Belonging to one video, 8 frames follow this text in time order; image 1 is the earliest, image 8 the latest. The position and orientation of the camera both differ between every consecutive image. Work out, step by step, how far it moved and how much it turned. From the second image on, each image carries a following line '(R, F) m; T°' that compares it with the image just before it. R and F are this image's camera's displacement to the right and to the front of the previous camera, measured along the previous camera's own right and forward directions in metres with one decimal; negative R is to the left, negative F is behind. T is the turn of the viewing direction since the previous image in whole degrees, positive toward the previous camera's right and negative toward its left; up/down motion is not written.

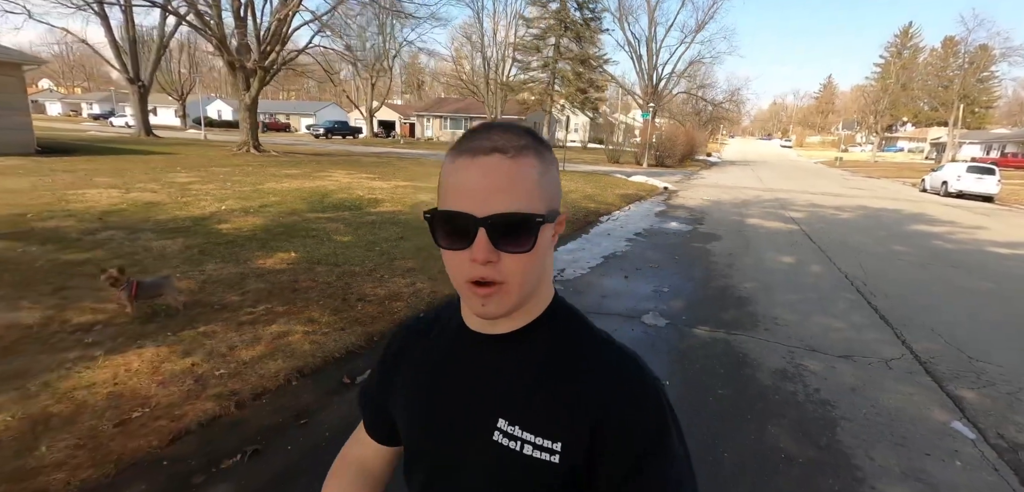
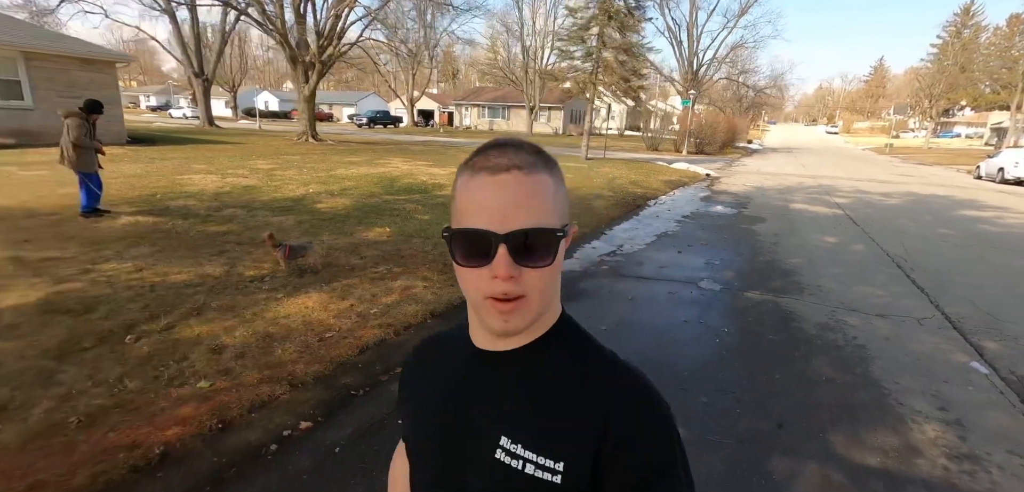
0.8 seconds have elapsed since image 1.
(-0.5, -0.8) m; -4°
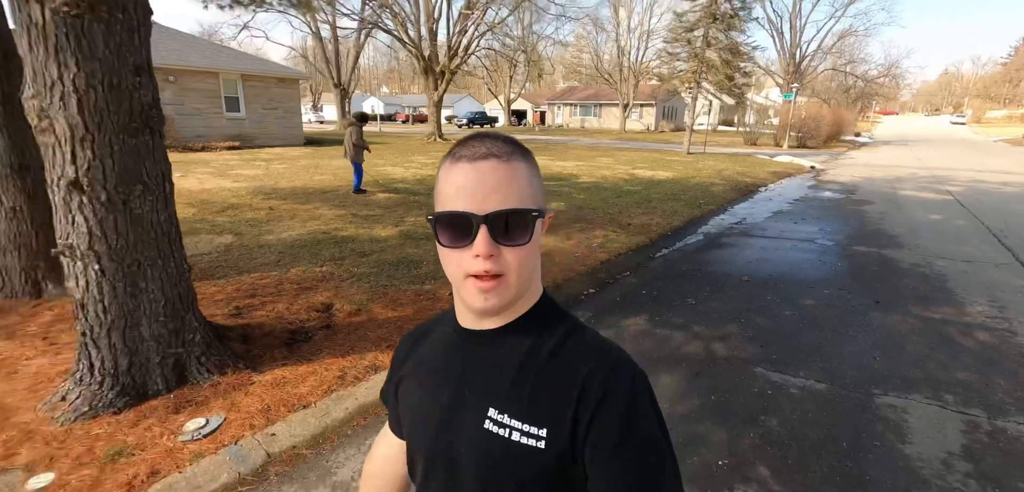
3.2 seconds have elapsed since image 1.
(-1.2, -2.4) m; -9°
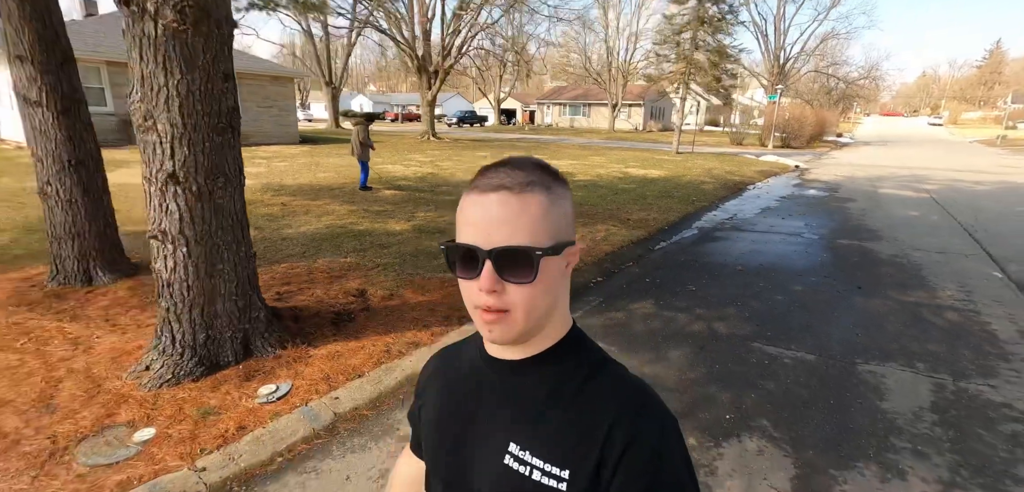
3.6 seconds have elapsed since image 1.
(-0.3, -0.4) m; +1°
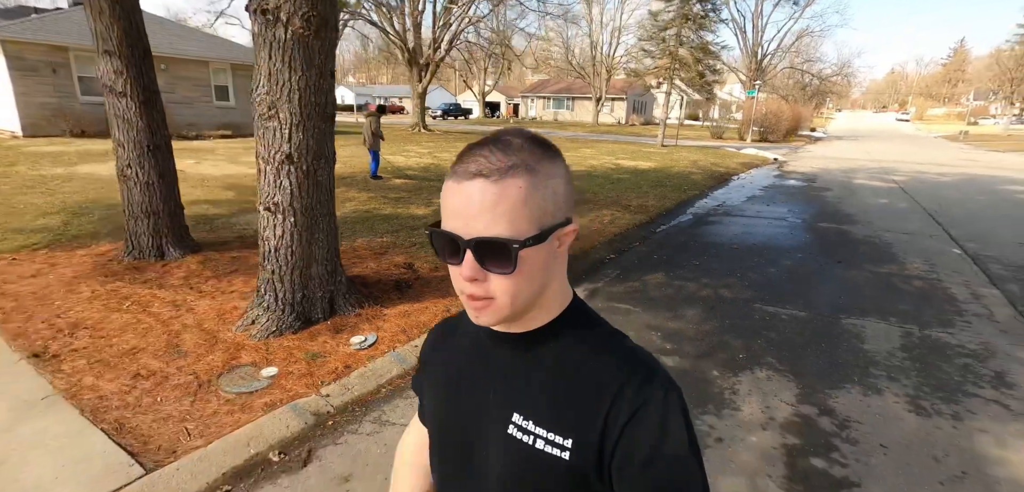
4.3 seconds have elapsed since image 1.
(-0.5, -0.6) m; +2°
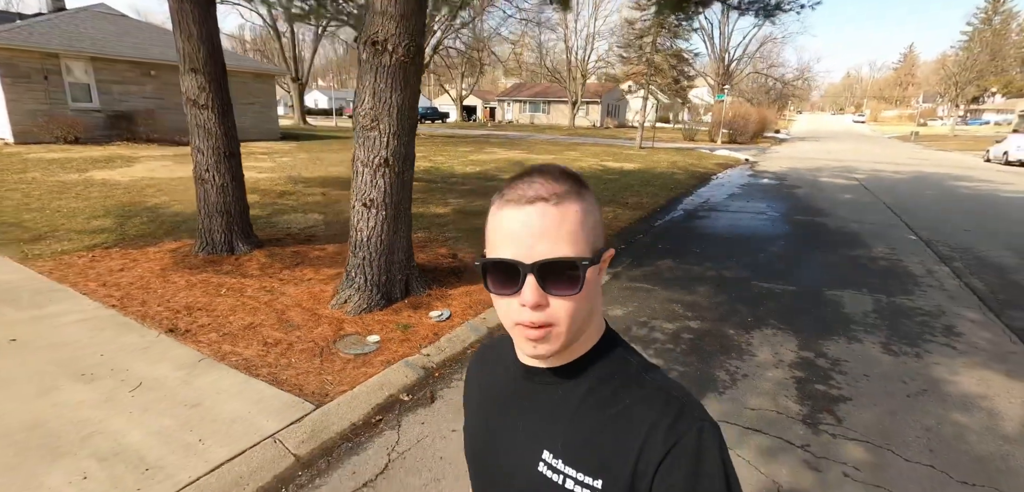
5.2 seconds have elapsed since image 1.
(-0.7, -0.7) m; +3°
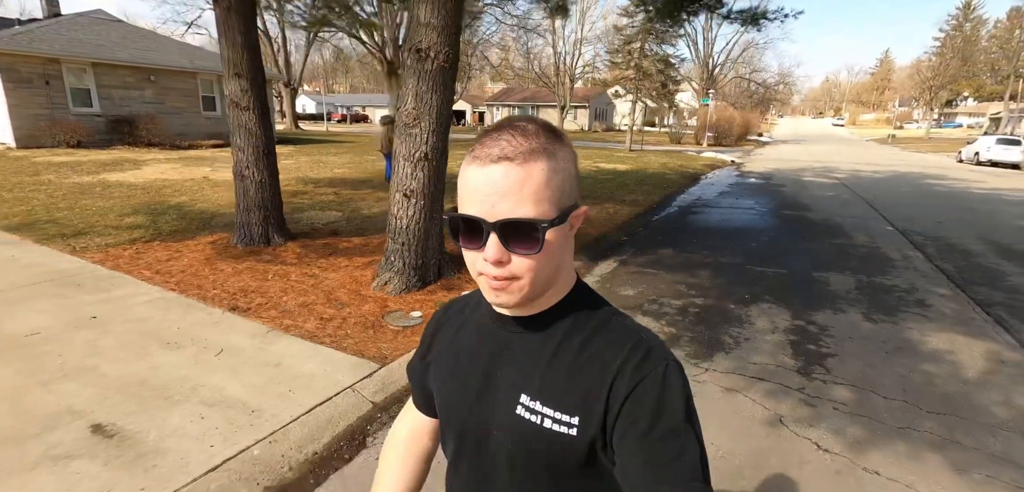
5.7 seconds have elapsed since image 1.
(-0.3, -0.4) m; +1°
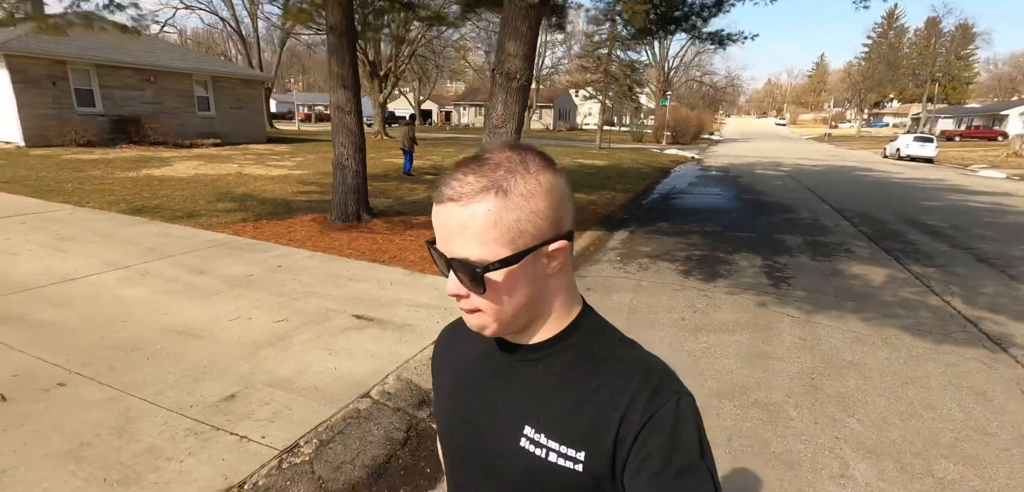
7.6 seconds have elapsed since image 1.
(-1.2, -1.5) m; +5°
